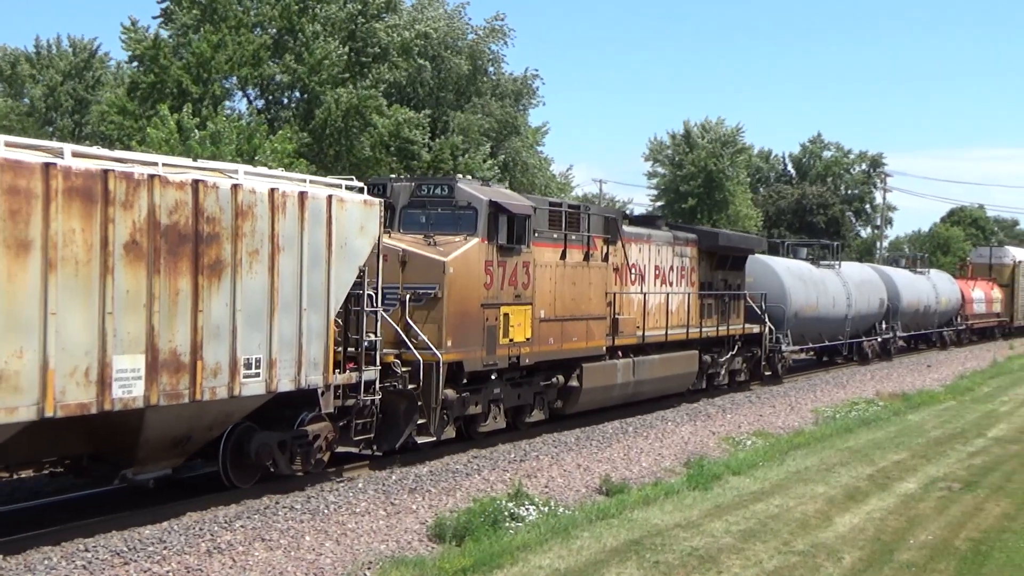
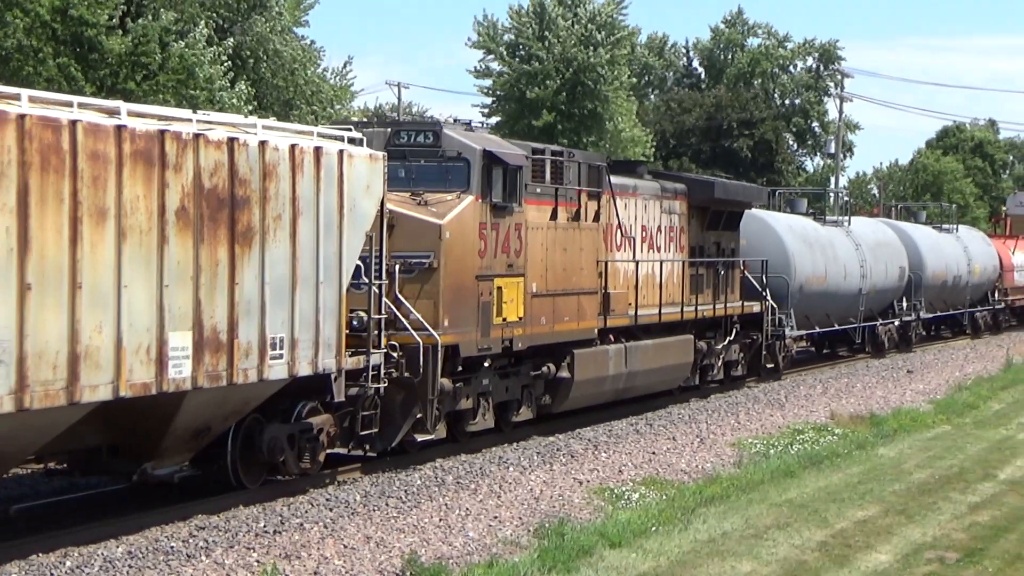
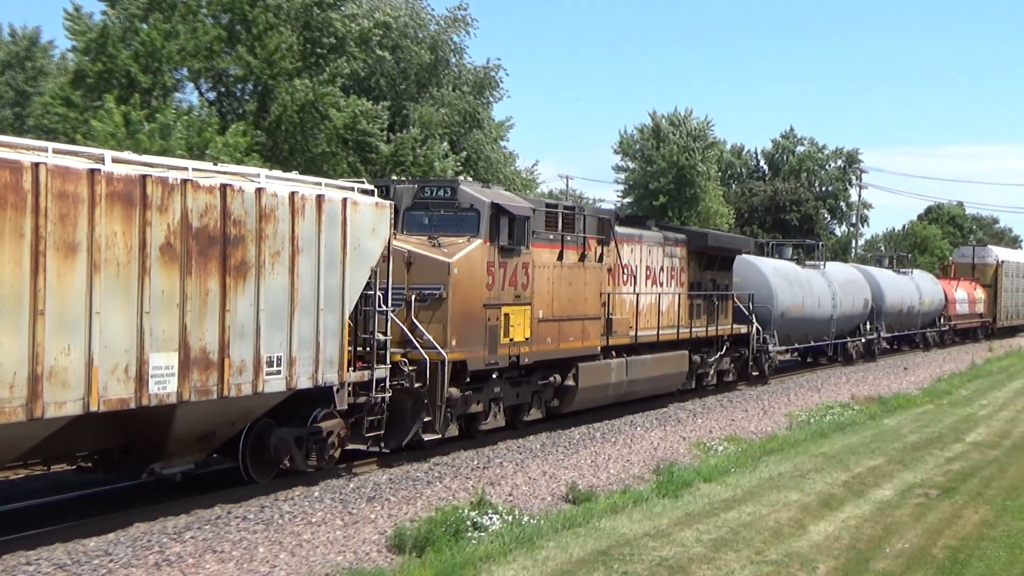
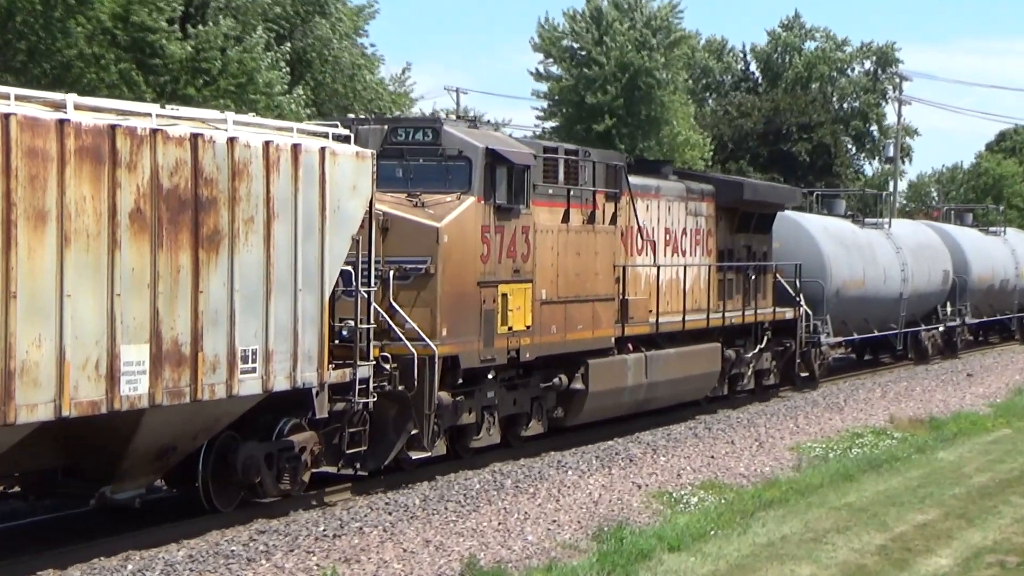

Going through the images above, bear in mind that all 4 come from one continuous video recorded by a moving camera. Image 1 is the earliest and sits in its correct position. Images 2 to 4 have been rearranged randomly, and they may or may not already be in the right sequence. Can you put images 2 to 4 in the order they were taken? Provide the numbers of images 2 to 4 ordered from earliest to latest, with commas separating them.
3, 4, 2
